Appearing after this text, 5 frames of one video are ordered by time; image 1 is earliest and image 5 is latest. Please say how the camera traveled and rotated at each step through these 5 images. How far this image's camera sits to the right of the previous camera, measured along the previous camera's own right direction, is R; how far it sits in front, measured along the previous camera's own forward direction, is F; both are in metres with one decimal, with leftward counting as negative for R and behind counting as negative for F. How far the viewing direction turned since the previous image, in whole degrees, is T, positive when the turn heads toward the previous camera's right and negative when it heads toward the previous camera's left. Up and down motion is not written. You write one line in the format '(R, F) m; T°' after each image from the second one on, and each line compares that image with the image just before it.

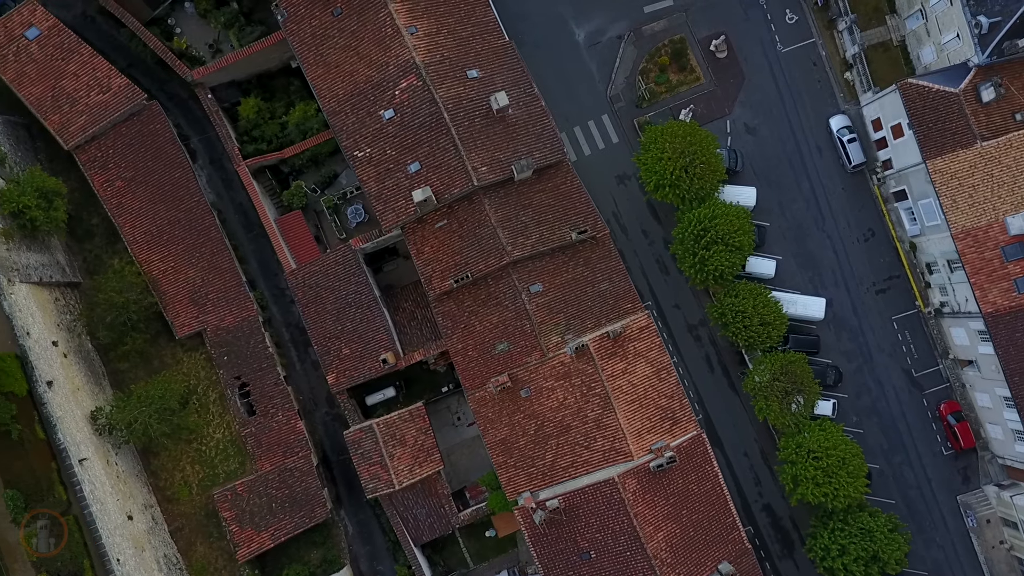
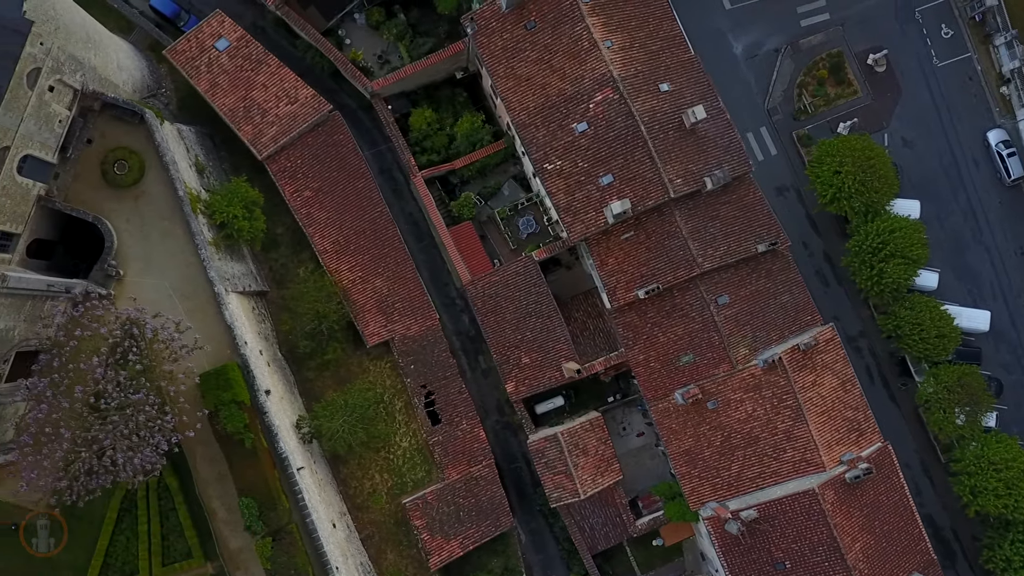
(-5.4, -0.2) m; 0°
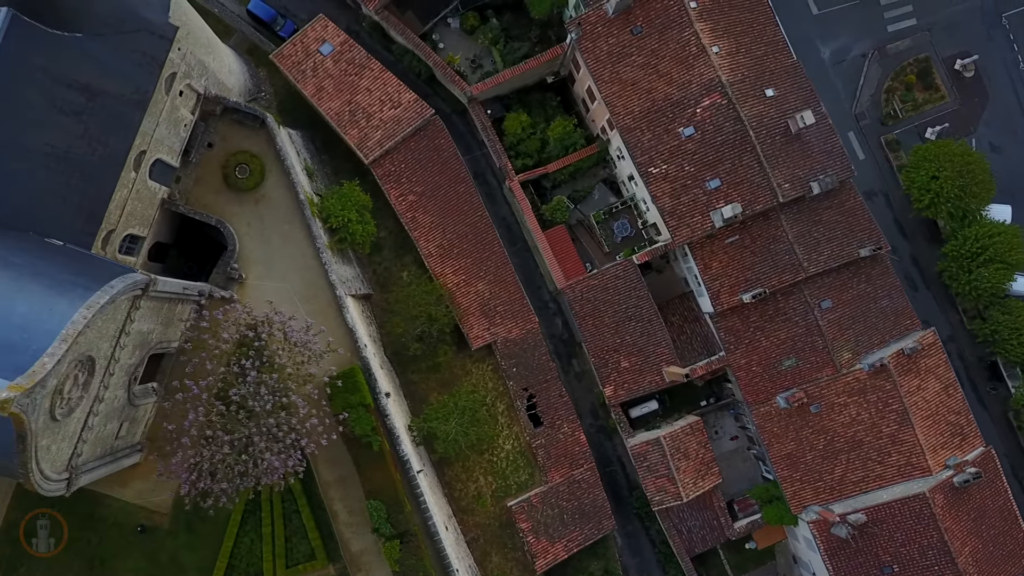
(-3.0, -0.1) m; 0°
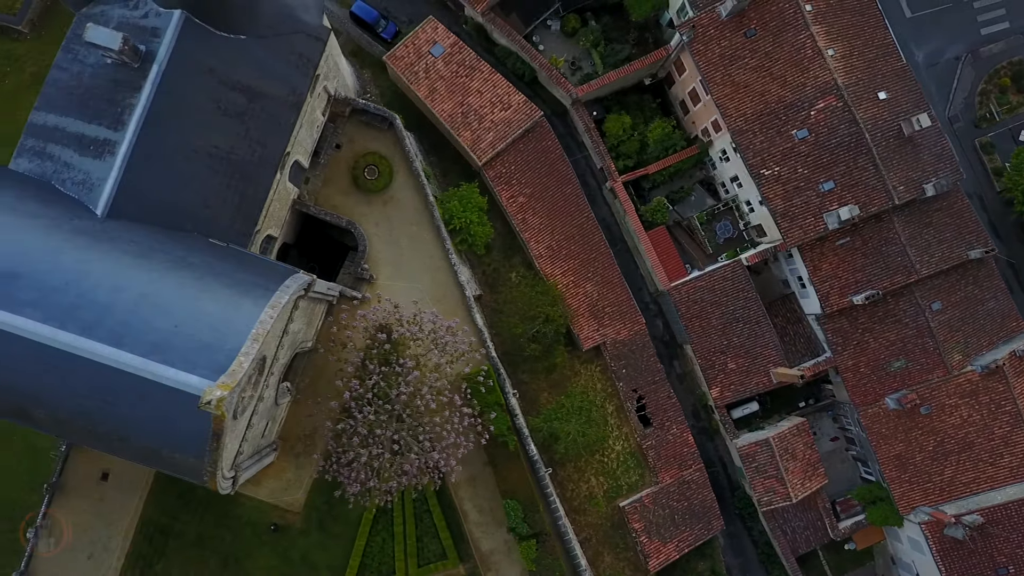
(-3.2, -0.1) m; 0°
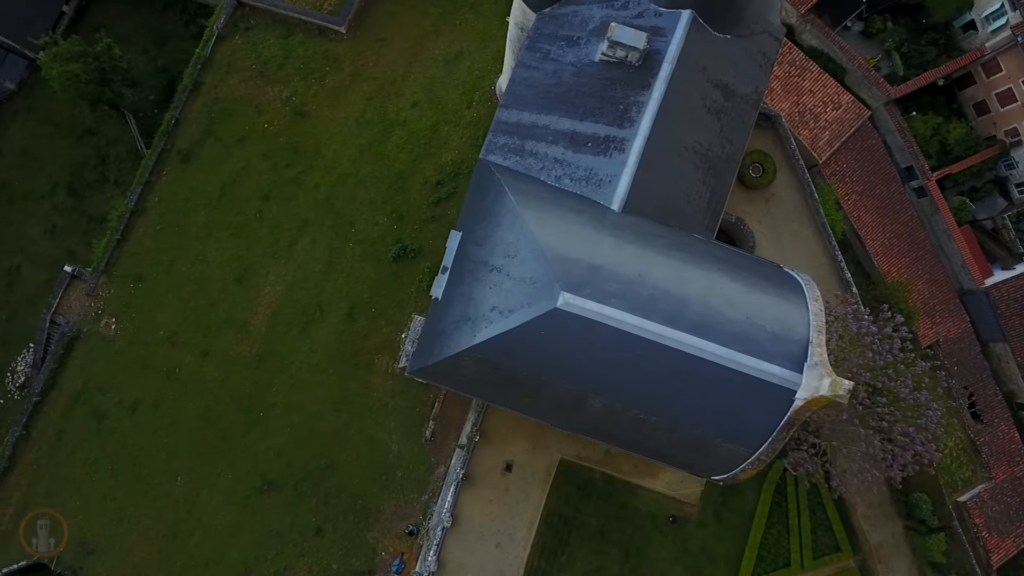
(-9.7, -0.4) m; -1°
